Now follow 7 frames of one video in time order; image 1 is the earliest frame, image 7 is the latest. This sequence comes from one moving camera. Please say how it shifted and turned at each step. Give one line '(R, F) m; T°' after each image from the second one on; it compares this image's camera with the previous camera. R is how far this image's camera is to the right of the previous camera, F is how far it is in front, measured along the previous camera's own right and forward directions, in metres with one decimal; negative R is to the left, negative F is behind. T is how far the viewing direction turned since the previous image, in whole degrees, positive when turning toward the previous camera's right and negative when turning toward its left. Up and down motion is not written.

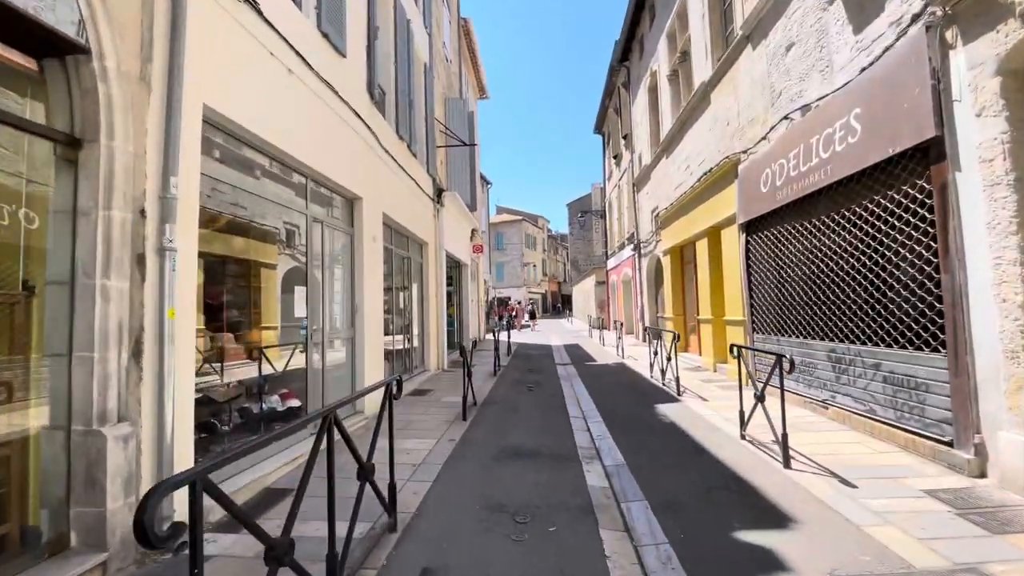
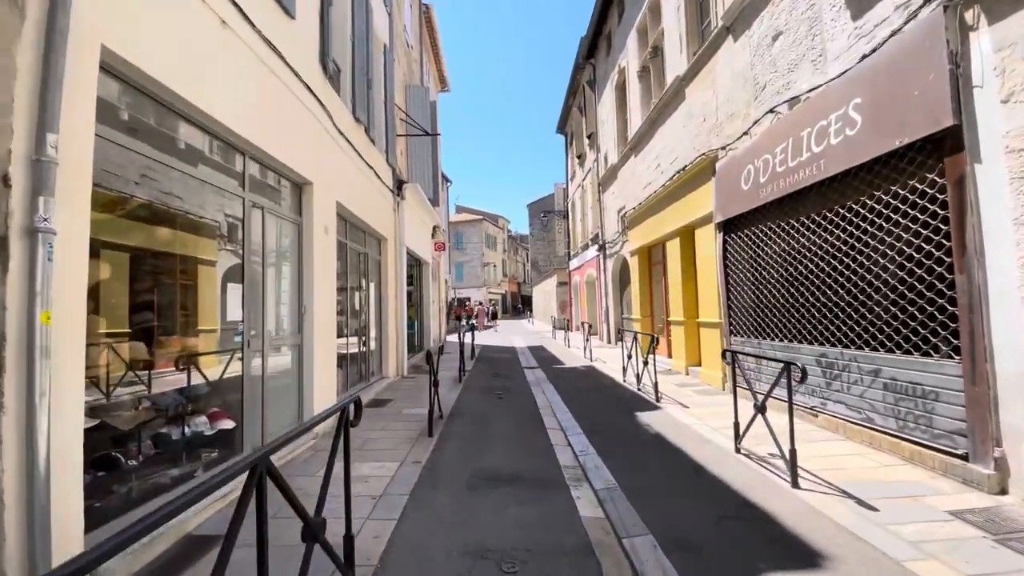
(-0.2, +0.6) m; +5°
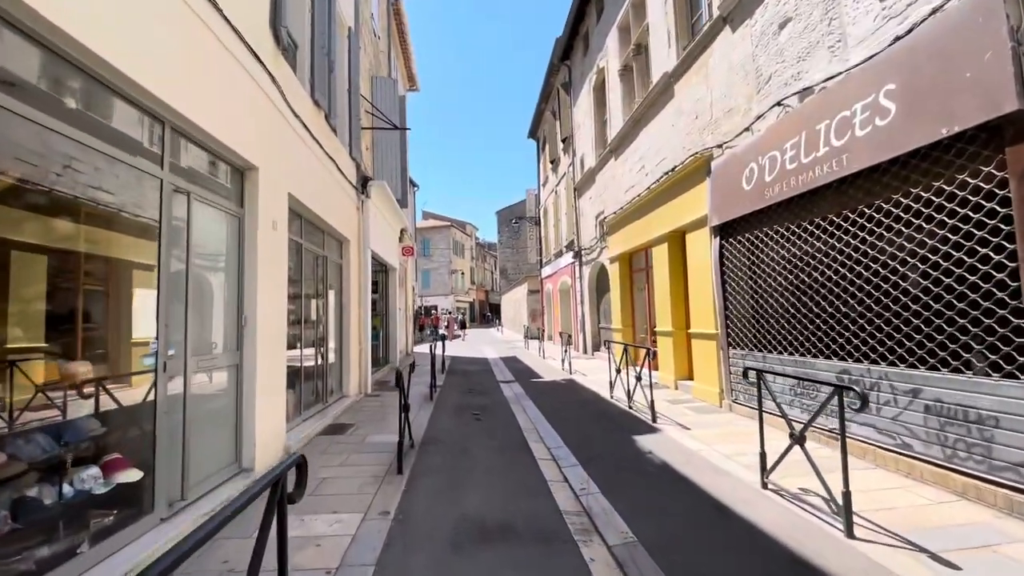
(-0.2, +0.8) m; +4°
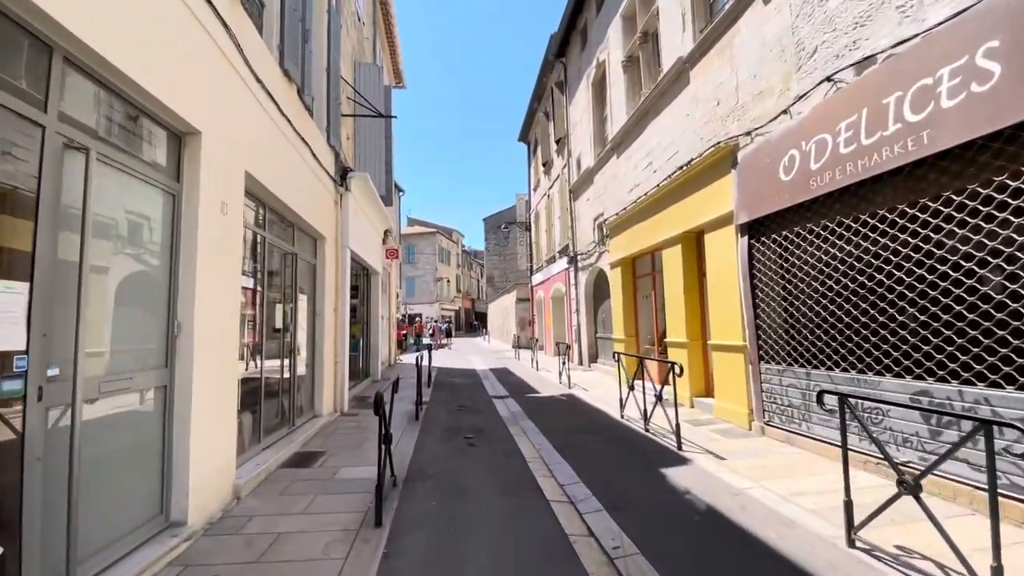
(-0.2, +0.9) m; +2°
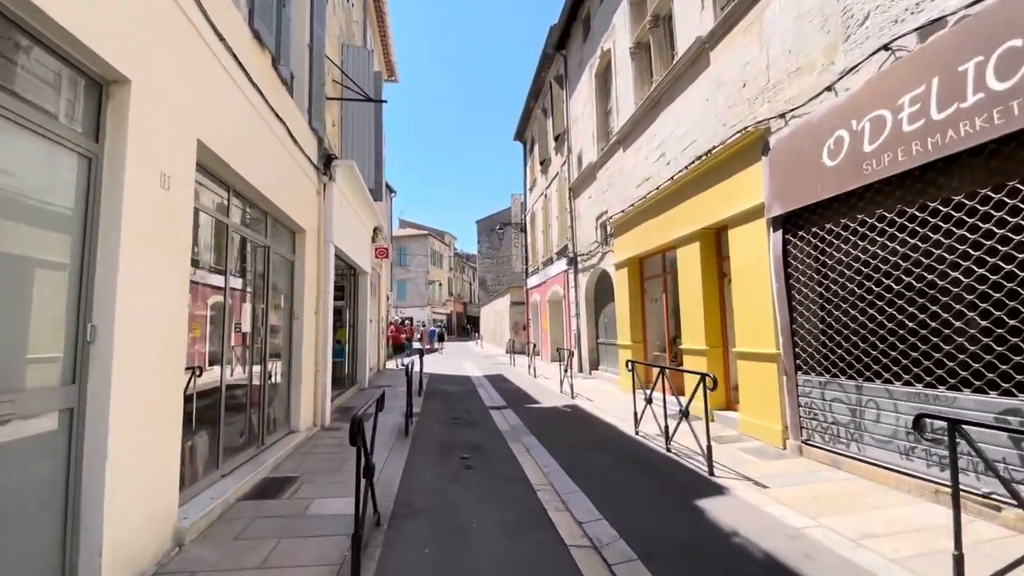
(-0.1, +0.7) m; +1°
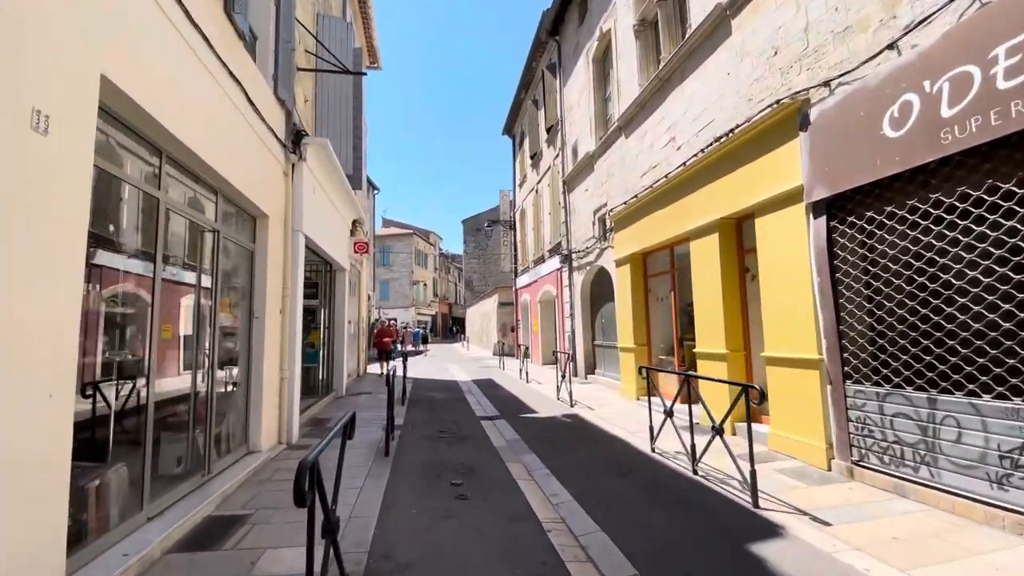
(-0.2, +0.9) m; +2°
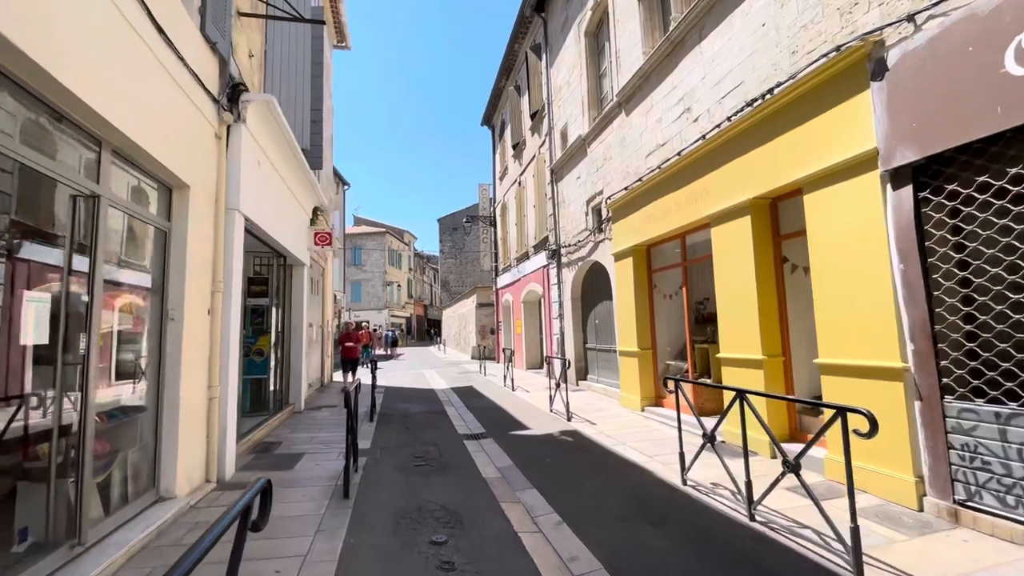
(-0.2, +1.2) m; +3°
